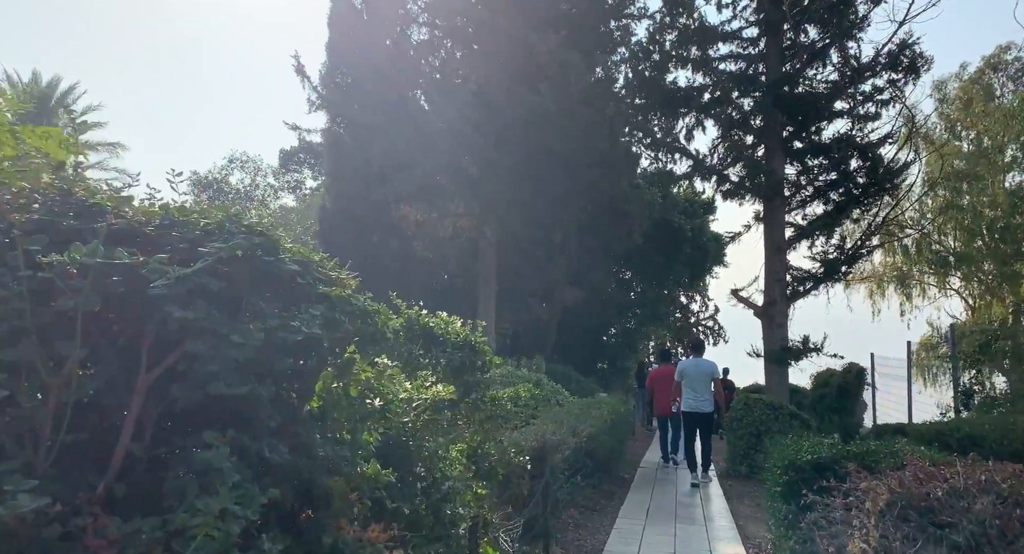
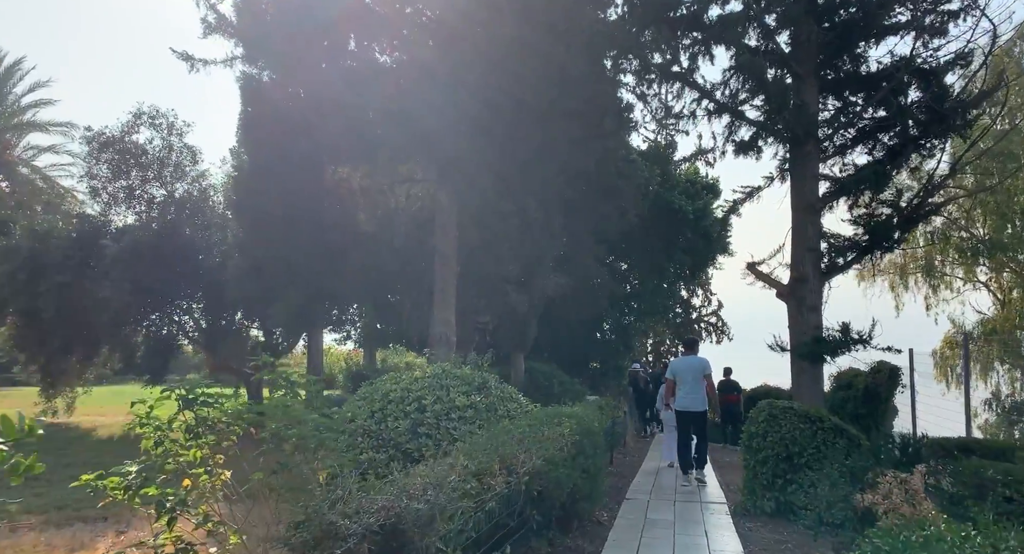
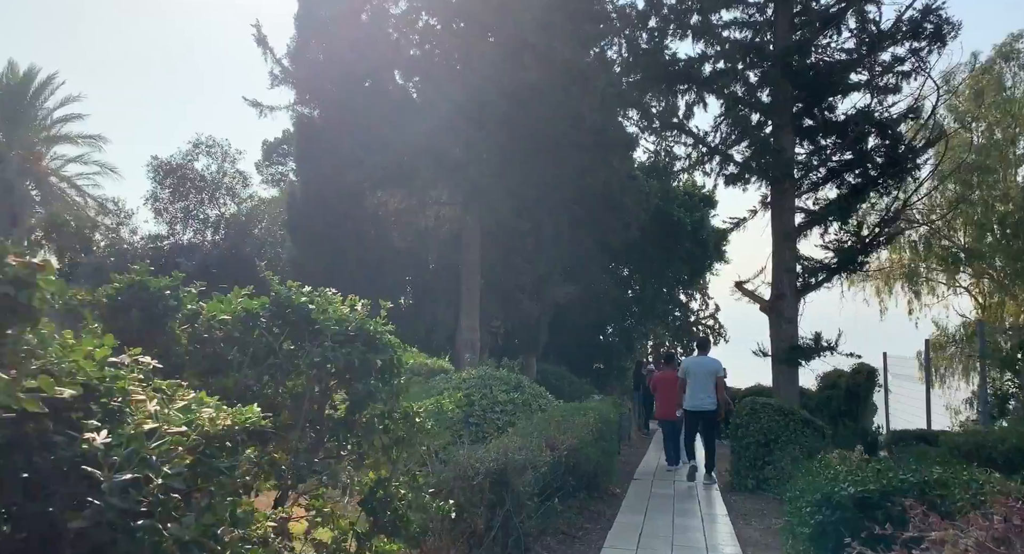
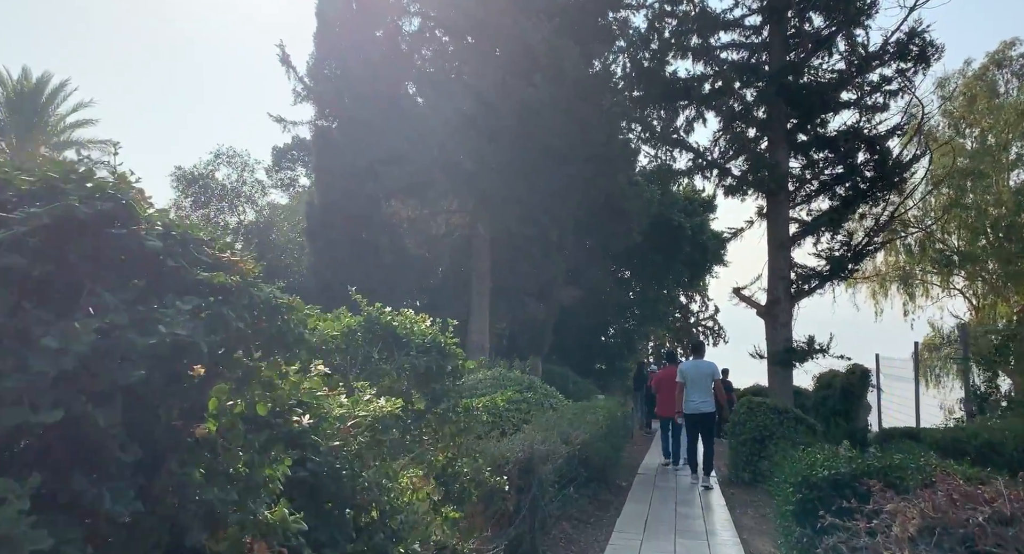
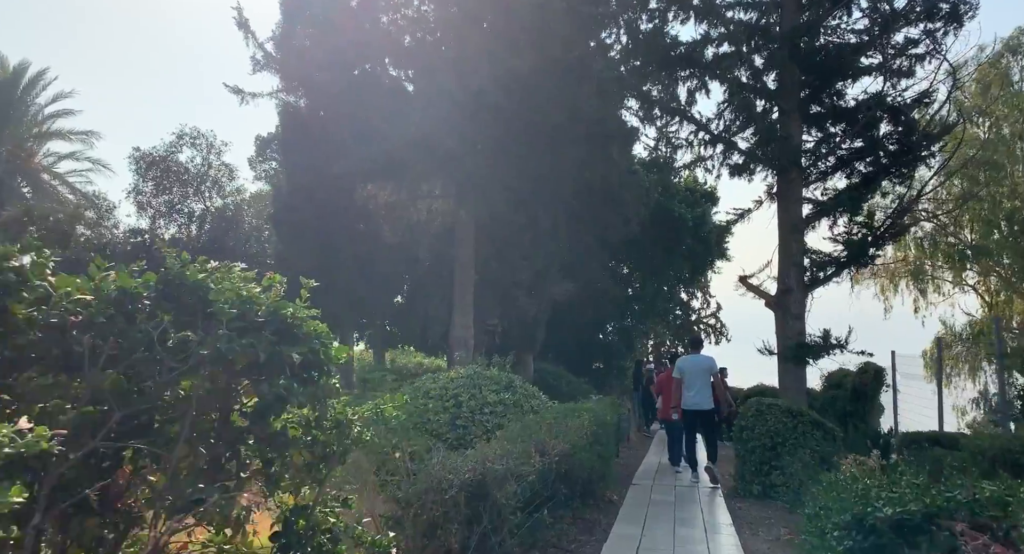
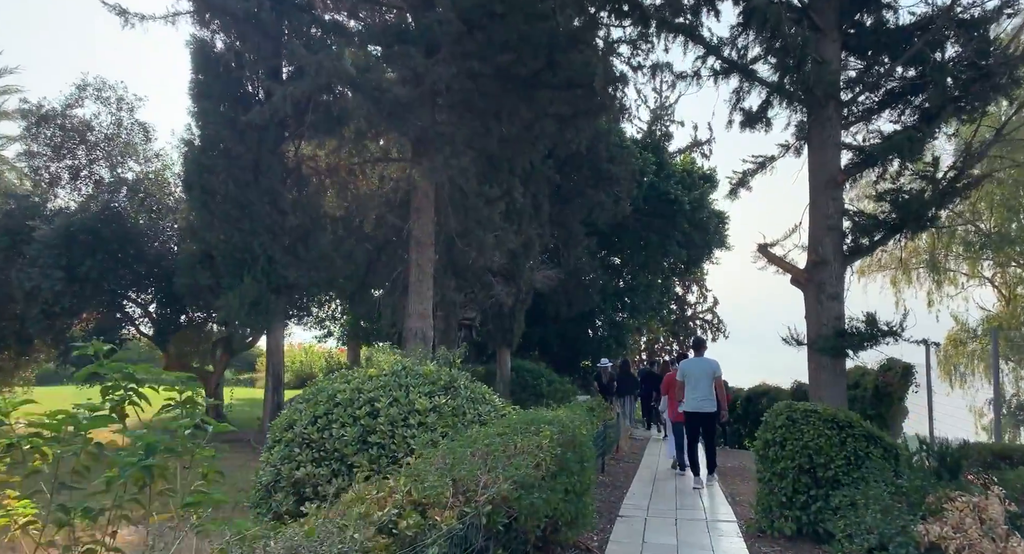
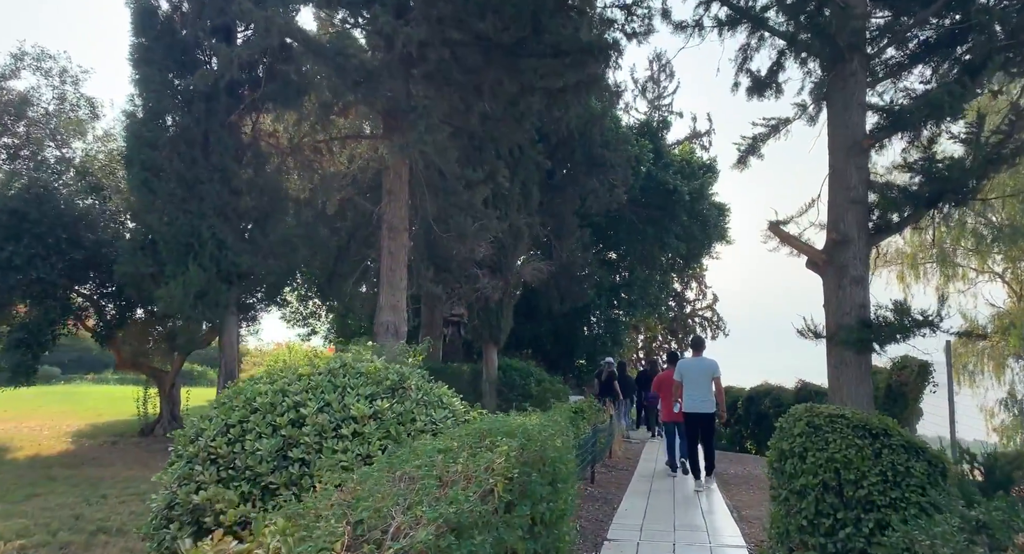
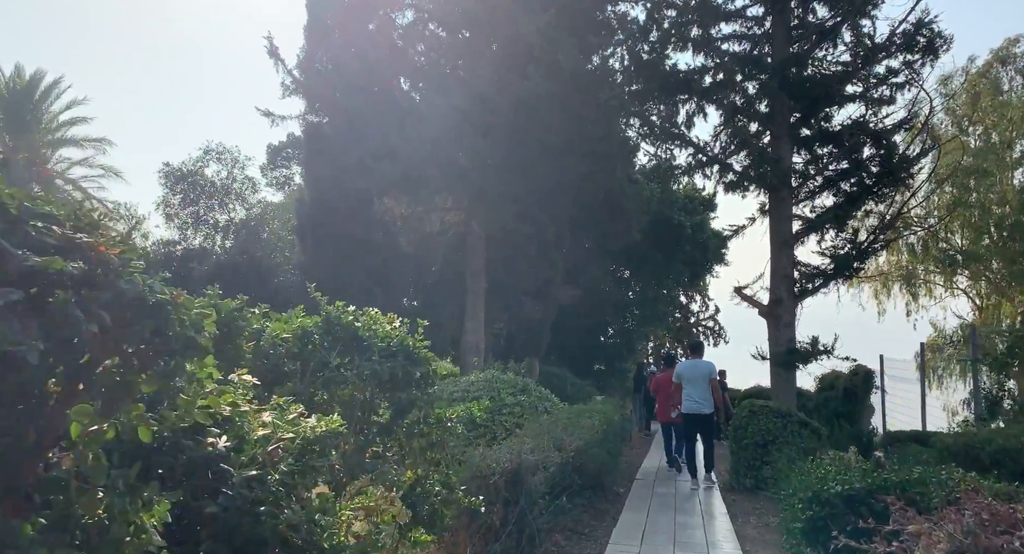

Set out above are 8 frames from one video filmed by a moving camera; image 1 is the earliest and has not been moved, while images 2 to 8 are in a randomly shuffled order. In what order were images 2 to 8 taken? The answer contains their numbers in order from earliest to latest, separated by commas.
4, 8, 3, 5, 2, 6, 7
